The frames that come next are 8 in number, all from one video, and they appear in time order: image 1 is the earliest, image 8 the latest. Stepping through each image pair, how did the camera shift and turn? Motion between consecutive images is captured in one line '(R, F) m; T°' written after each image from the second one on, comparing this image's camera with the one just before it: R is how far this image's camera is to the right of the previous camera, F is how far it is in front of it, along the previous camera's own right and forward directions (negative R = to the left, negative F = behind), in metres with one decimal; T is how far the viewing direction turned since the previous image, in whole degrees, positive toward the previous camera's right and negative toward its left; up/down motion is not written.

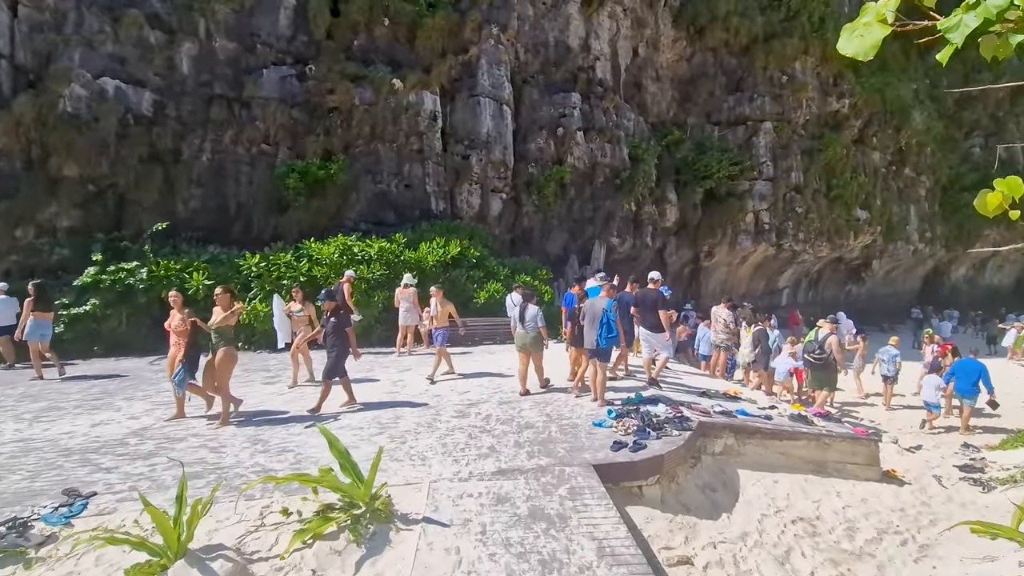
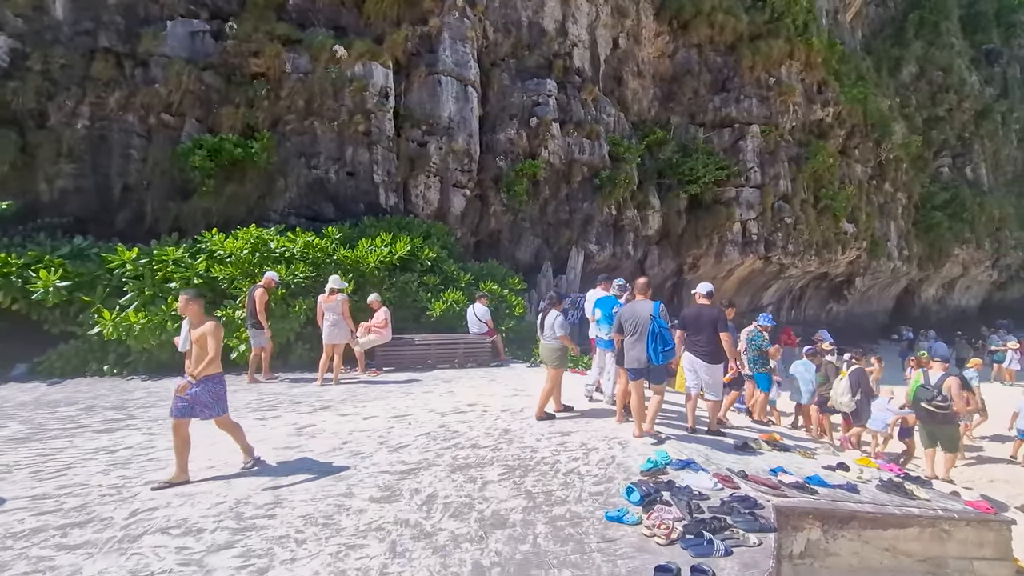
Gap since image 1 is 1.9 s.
(0.0, +2.8) m; +4°
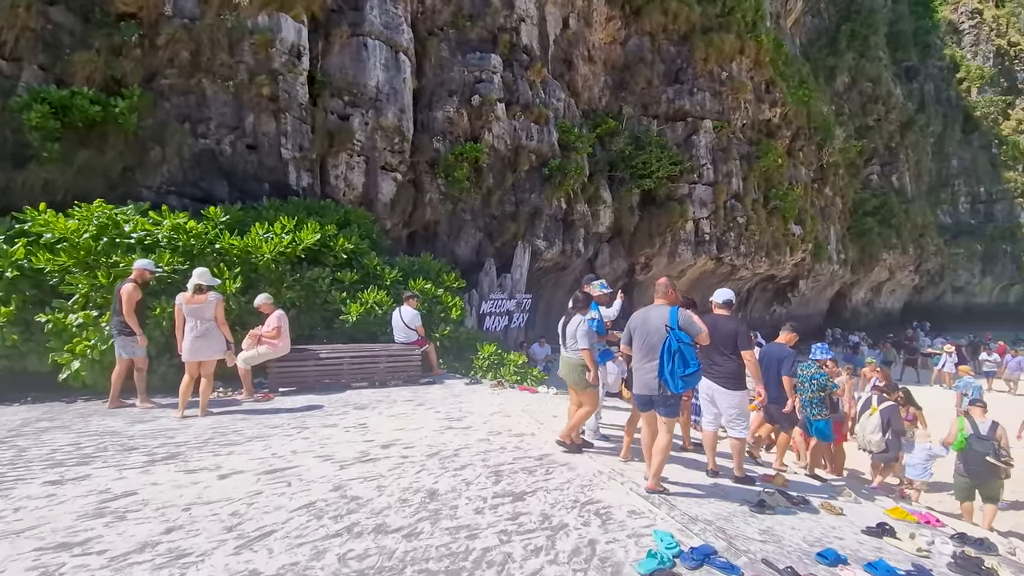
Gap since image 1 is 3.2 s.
(+0.1, +2.0) m; +6°
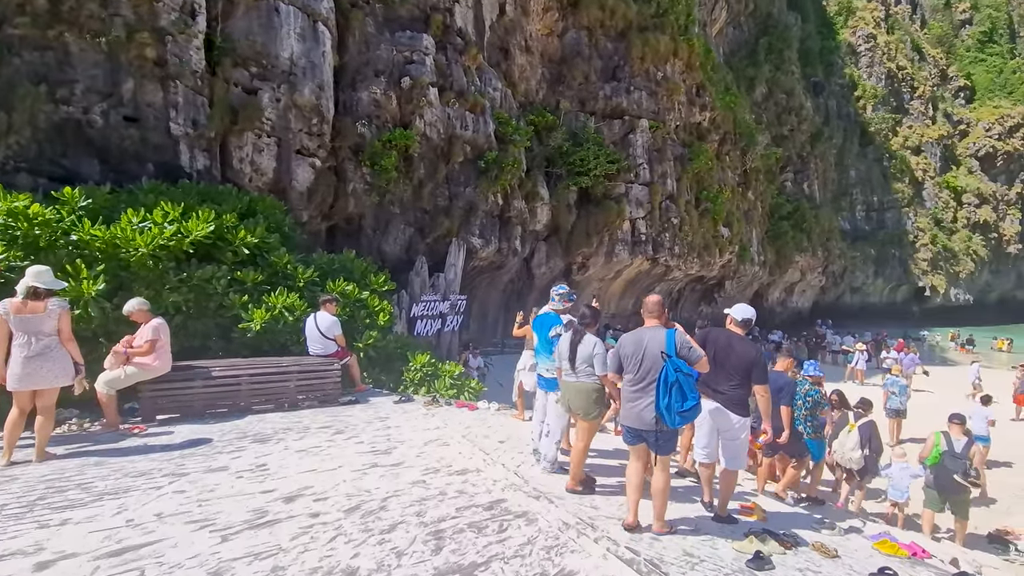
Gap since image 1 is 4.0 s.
(-0.1, +1.1) m; +8°
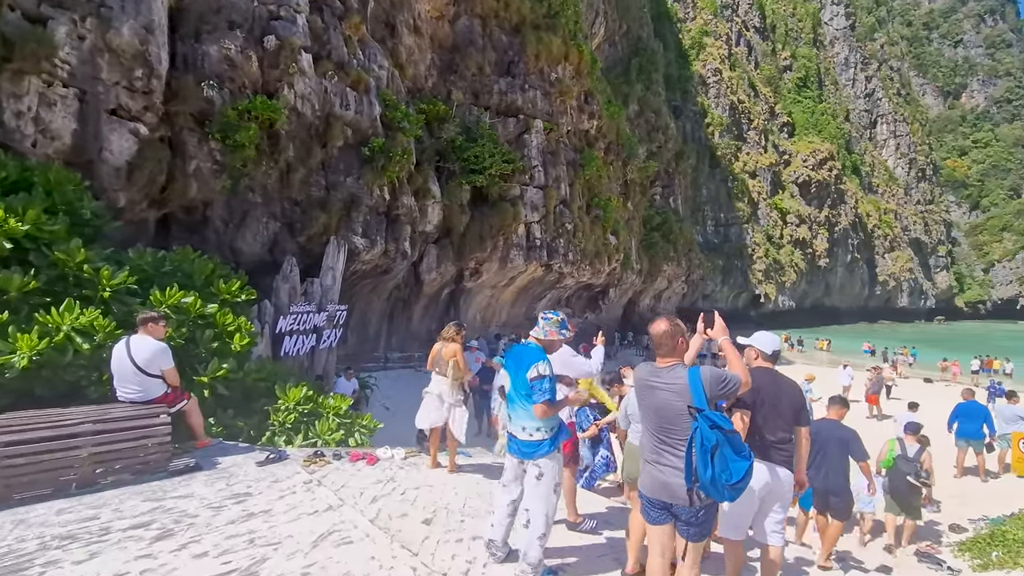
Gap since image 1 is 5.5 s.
(-0.5, +1.8) m; +14°
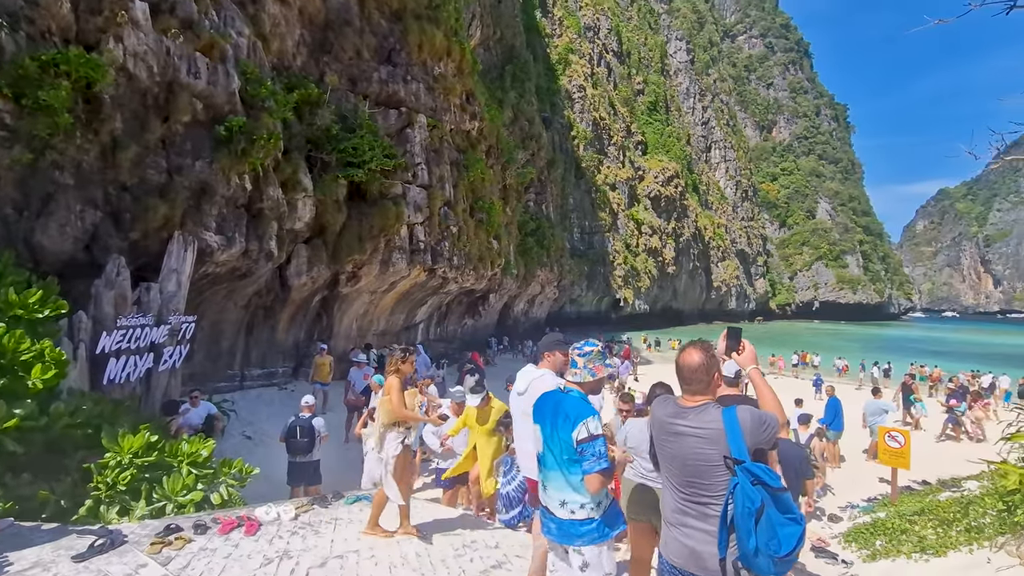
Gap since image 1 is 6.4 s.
(-0.6, +1.0) m; +15°
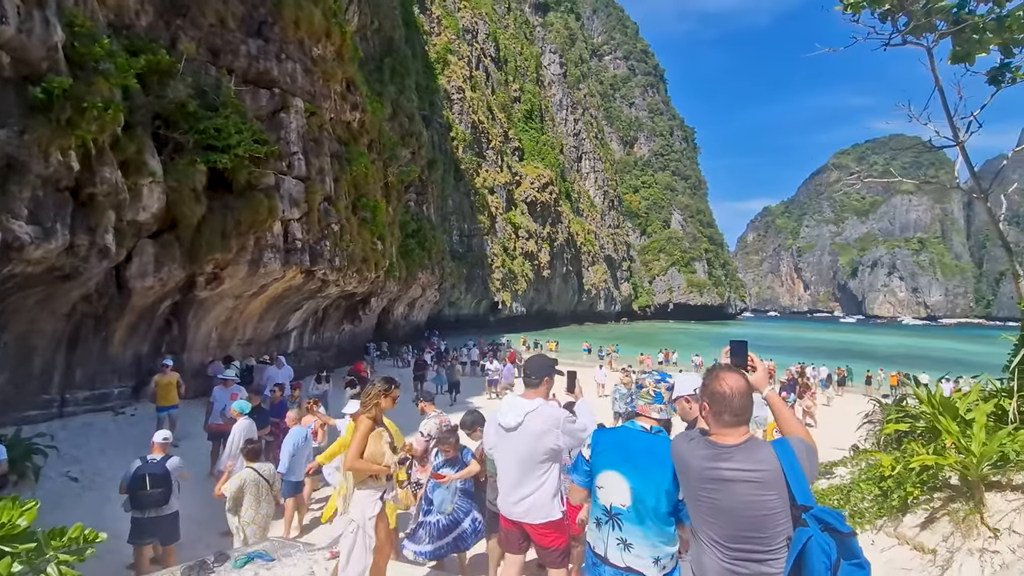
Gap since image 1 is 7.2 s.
(-0.6, +0.7) m; +14°
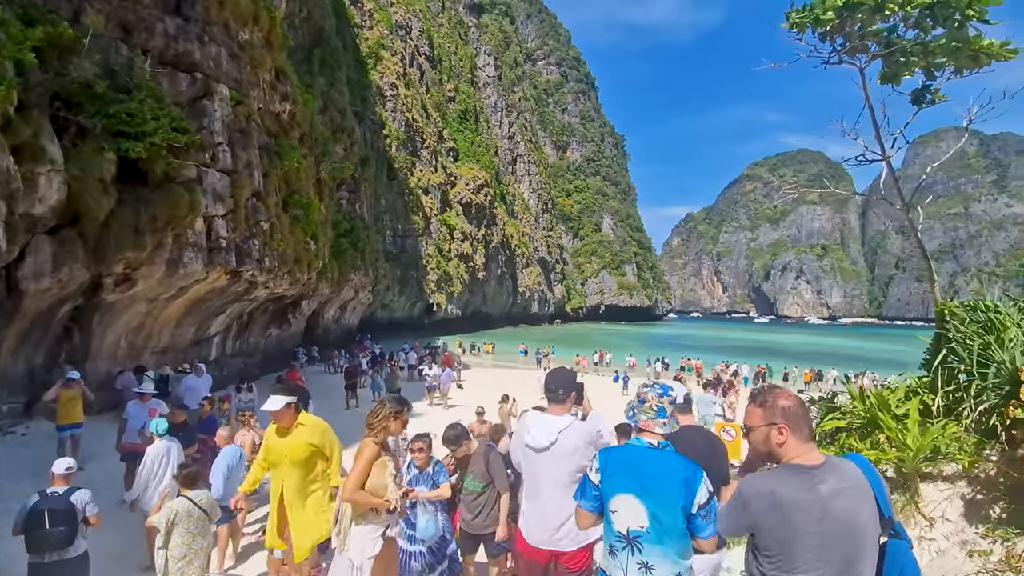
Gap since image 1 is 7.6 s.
(-0.4, +0.3) m; +8°
